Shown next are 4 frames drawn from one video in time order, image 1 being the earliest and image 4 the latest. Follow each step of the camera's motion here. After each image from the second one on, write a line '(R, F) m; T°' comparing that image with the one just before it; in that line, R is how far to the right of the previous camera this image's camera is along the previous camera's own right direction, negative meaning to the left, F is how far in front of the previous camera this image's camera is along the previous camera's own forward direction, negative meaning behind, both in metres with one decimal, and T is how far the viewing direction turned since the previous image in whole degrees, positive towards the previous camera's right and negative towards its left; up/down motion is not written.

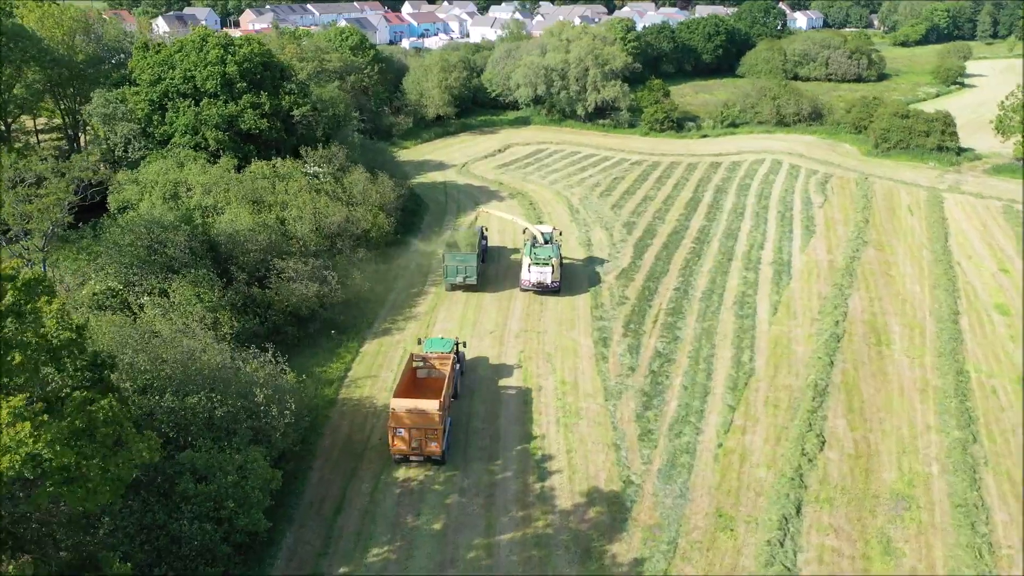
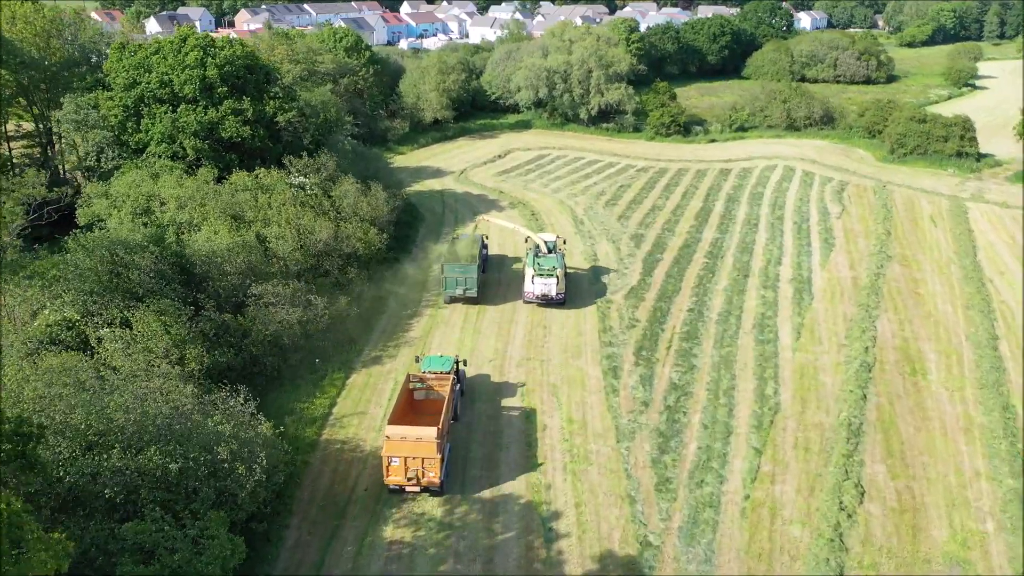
(0.0, +1.9) m; 0°
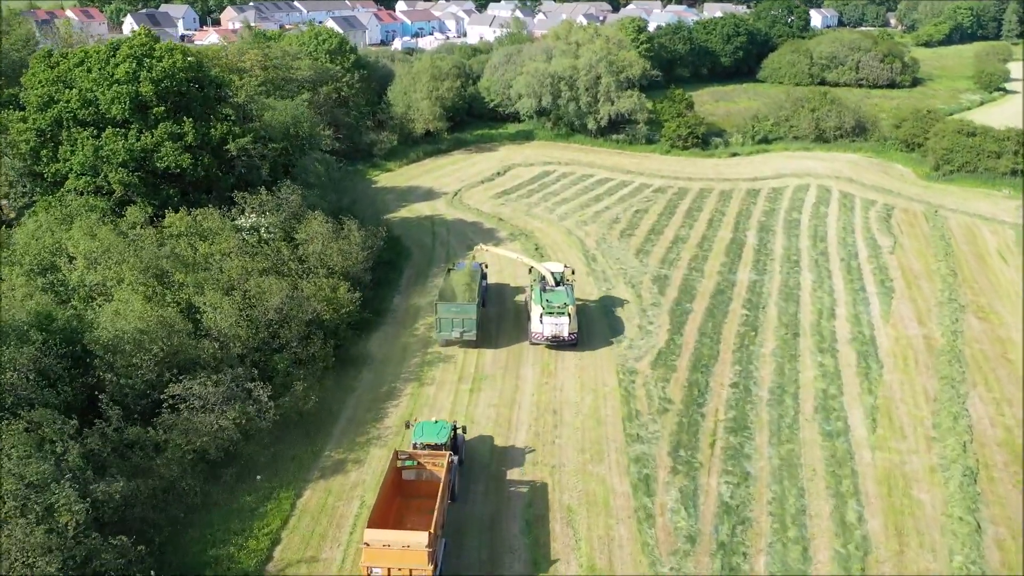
(-0.1, +4.7) m; 0°
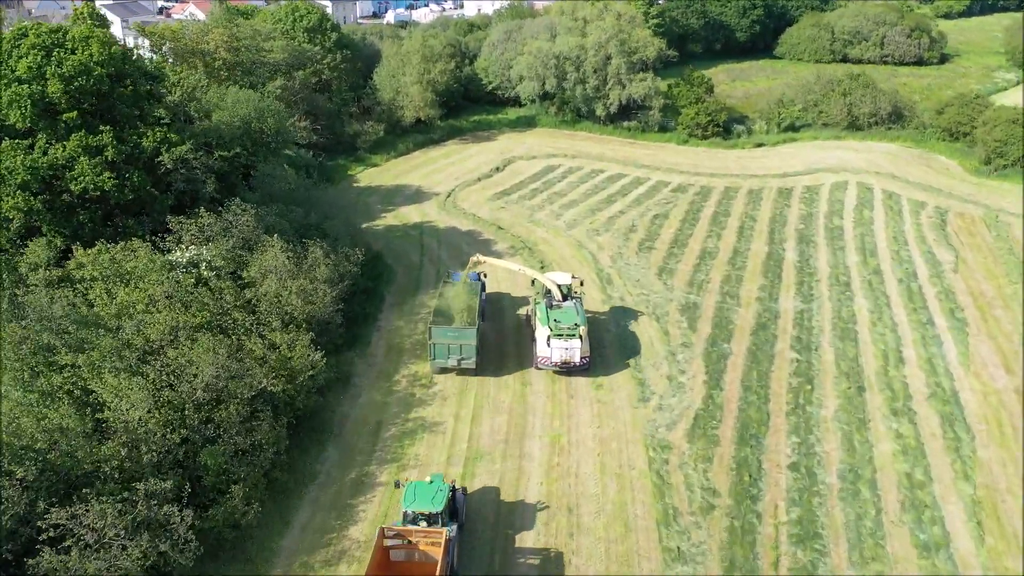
(-0.1, +4.2) m; 0°
